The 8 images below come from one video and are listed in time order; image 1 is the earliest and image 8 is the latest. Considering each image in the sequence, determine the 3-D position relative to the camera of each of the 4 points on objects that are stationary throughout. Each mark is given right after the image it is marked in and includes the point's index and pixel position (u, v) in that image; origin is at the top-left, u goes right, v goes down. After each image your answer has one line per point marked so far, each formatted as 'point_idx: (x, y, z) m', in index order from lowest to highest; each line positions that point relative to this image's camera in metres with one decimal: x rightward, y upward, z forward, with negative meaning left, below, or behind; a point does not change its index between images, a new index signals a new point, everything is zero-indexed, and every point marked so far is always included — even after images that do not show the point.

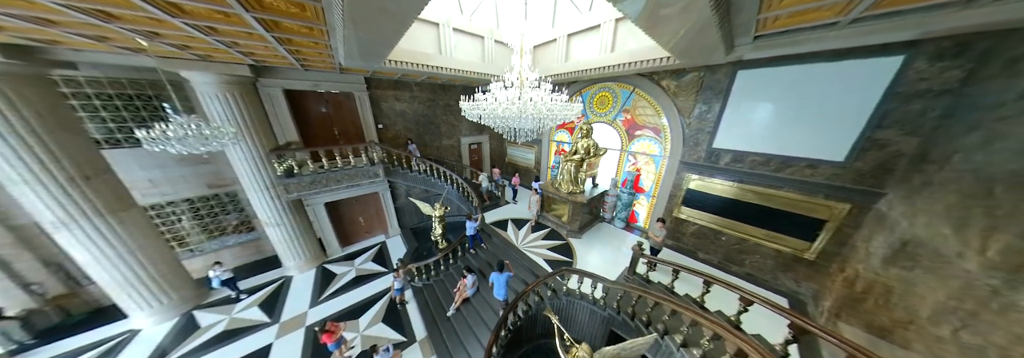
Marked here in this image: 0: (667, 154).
0: (+3.2, +0.5, +4.0) m
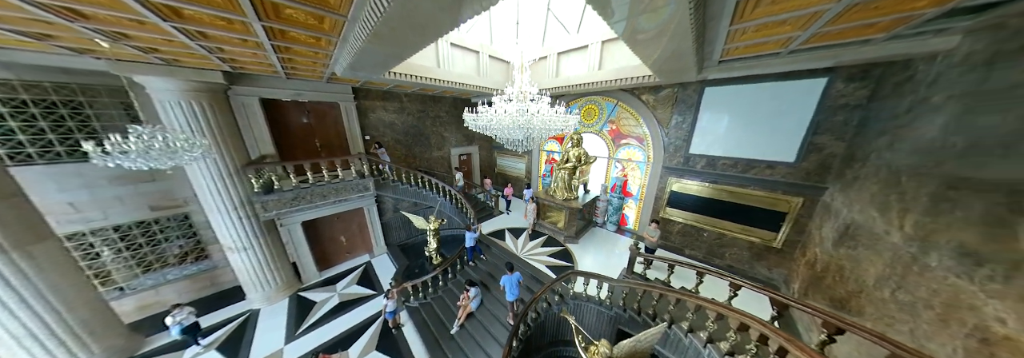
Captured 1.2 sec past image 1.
0: (+3.1, +0.4, +4.4) m
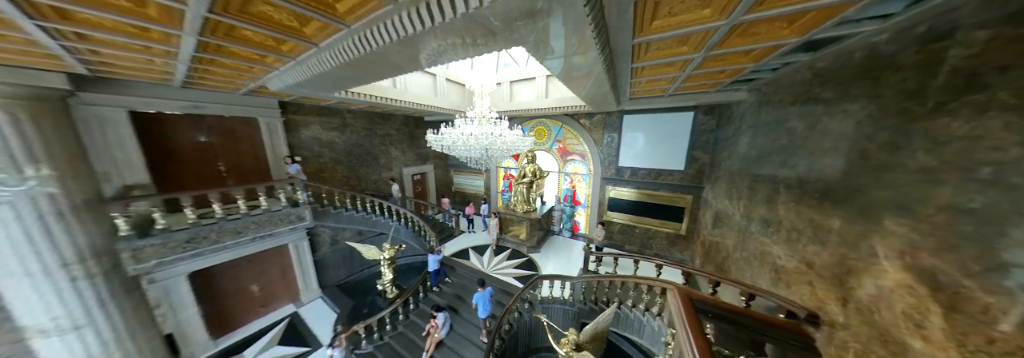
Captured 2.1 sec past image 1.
0: (+2.2, +0.2, +5.3) m
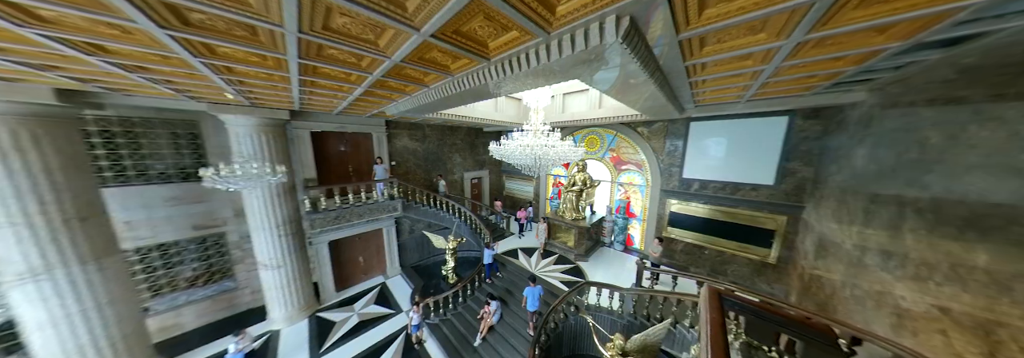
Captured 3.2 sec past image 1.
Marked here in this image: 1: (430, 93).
0: (+3.5, -0.1, +4.9) m
1: (-1.1, +1.1, +2.6) m
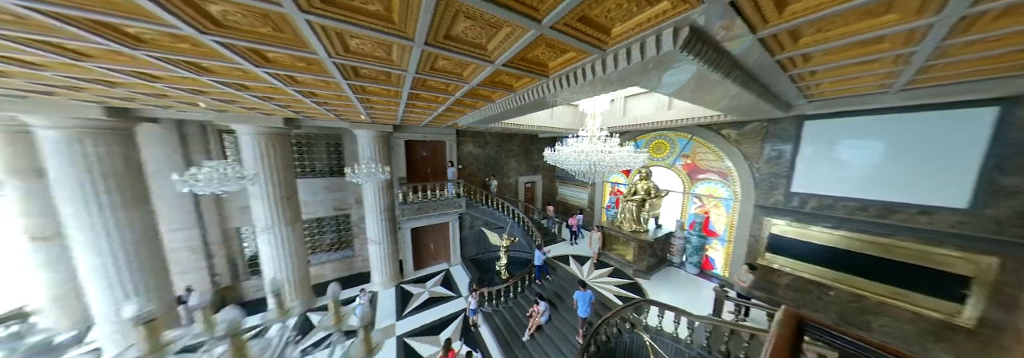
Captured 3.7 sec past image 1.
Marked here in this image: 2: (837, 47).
0: (+4.7, -0.4, +4.0) m
1: (-0.2, +1.1, +3.0) m
2: (+1.9, +0.8, +1.1) m
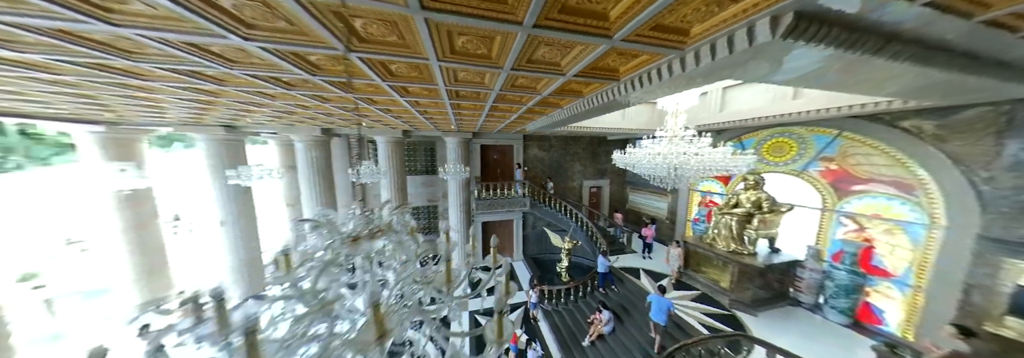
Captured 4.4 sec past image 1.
0: (+5.8, -0.6, +2.5) m
1: (+0.9, +1.1, +3.1) m
2: (+2.3, +0.7, +0.7) m
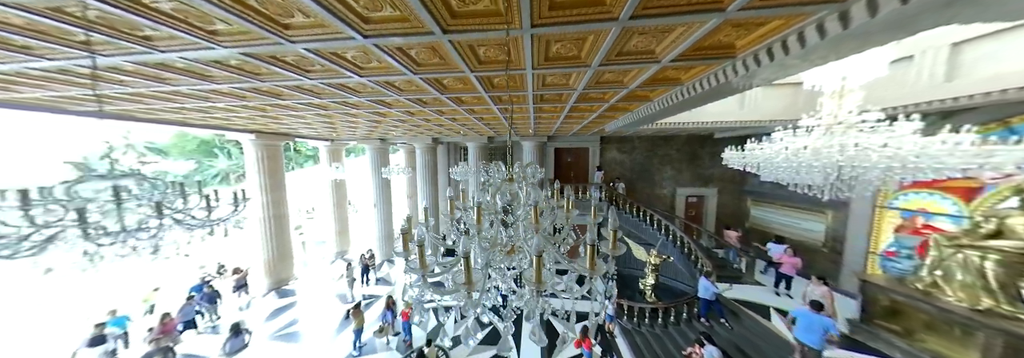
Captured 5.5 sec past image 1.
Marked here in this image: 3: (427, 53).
0: (+6.5, -0.7, +0.6) m
1: (+2.1, +1.1, +2.9) m
2: (+2.6, +0.8, +0.1) m
3: (-0.7, +1.1, +1.6) m
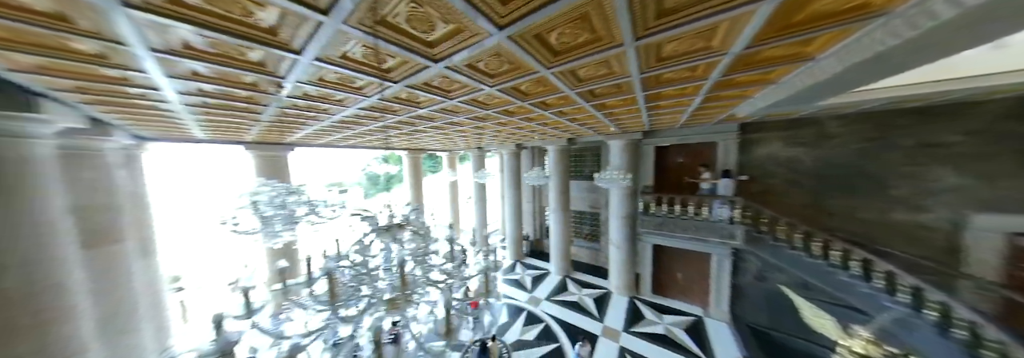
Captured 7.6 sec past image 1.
0: (+5.1, -1.0, -2.6) m
1: (+2.5, +0.9, +1.5) m
2: (+1.6, +0.6, -1.2) m
3: (-0.6, +0.9, +1.8) m
